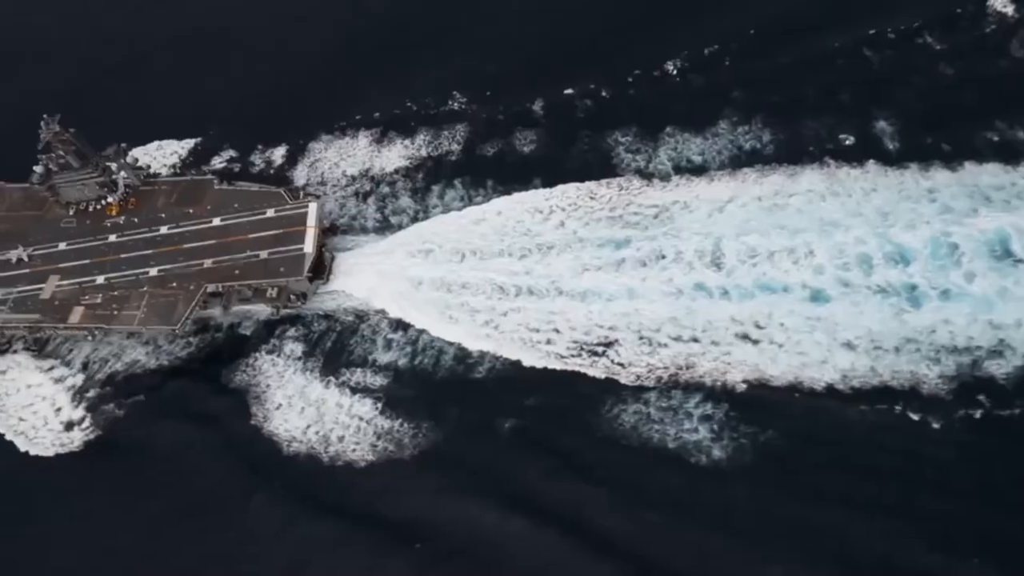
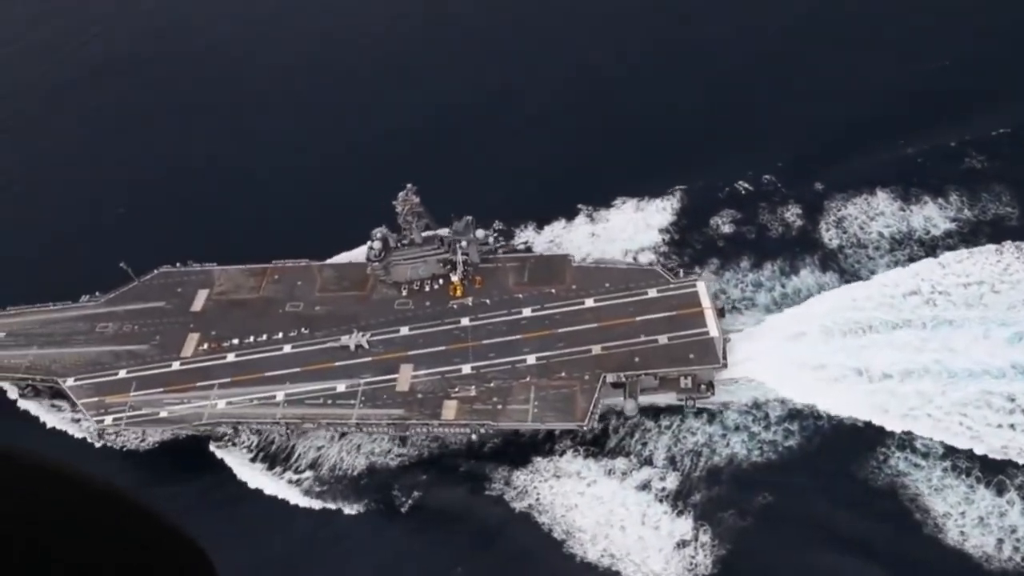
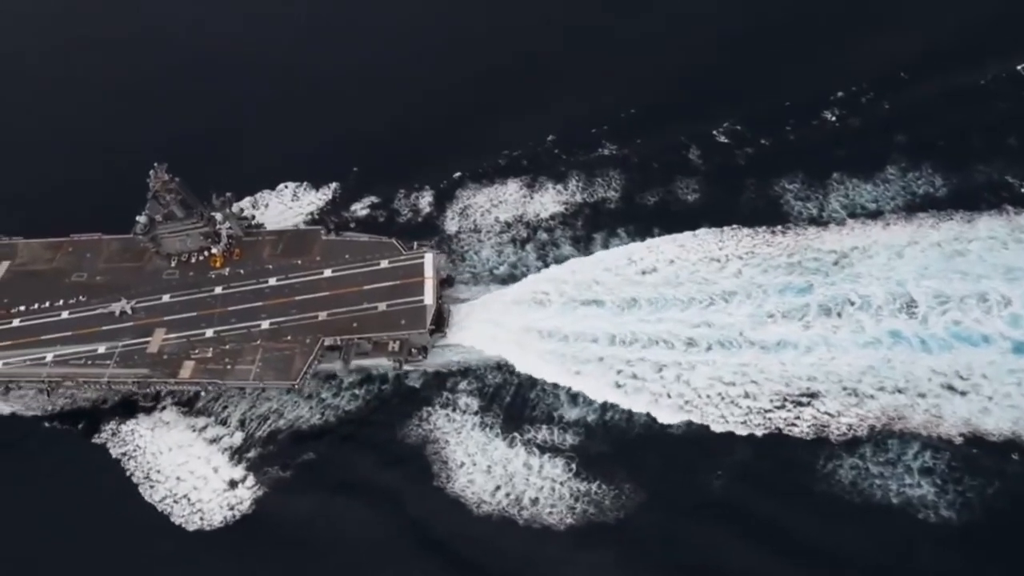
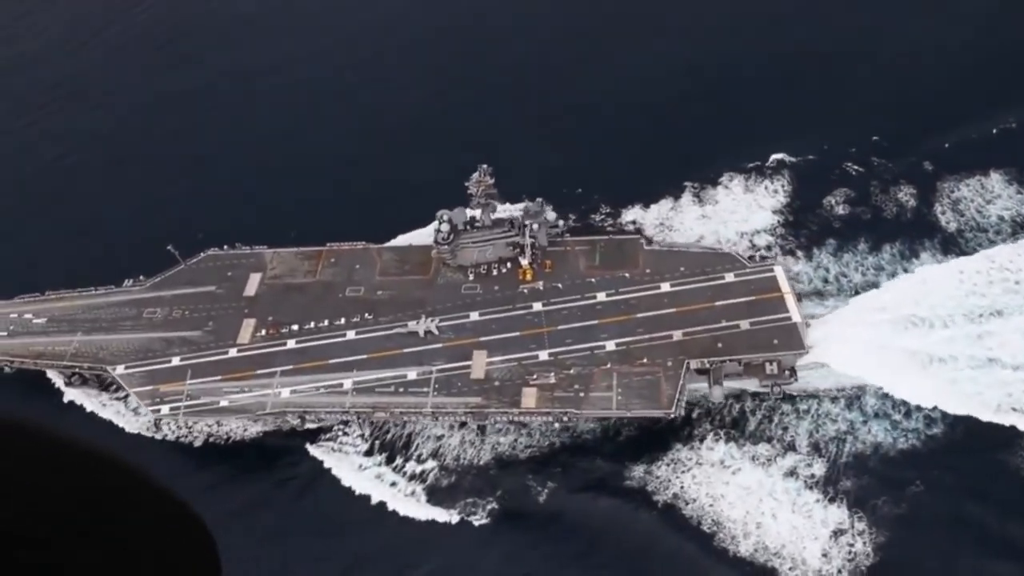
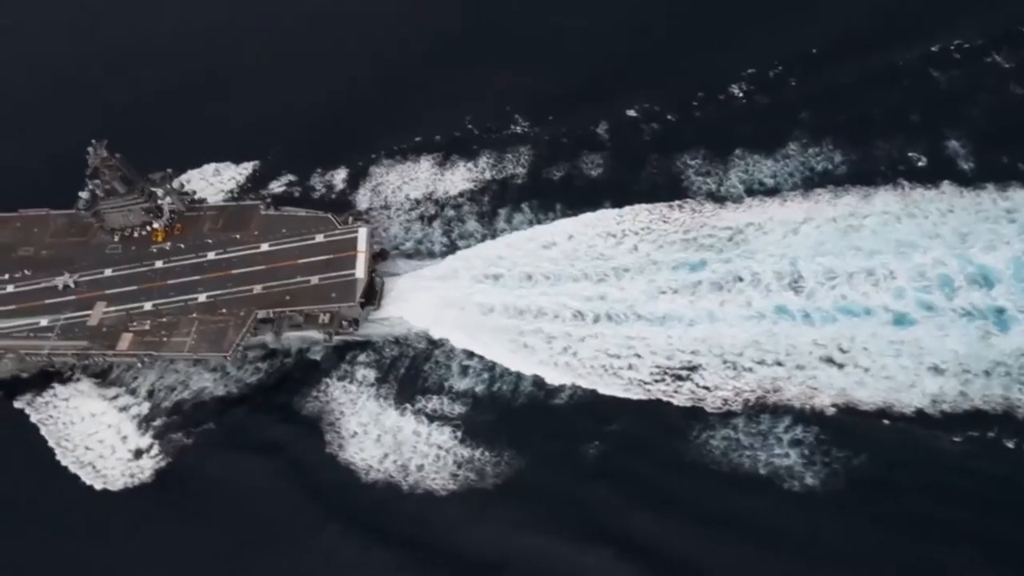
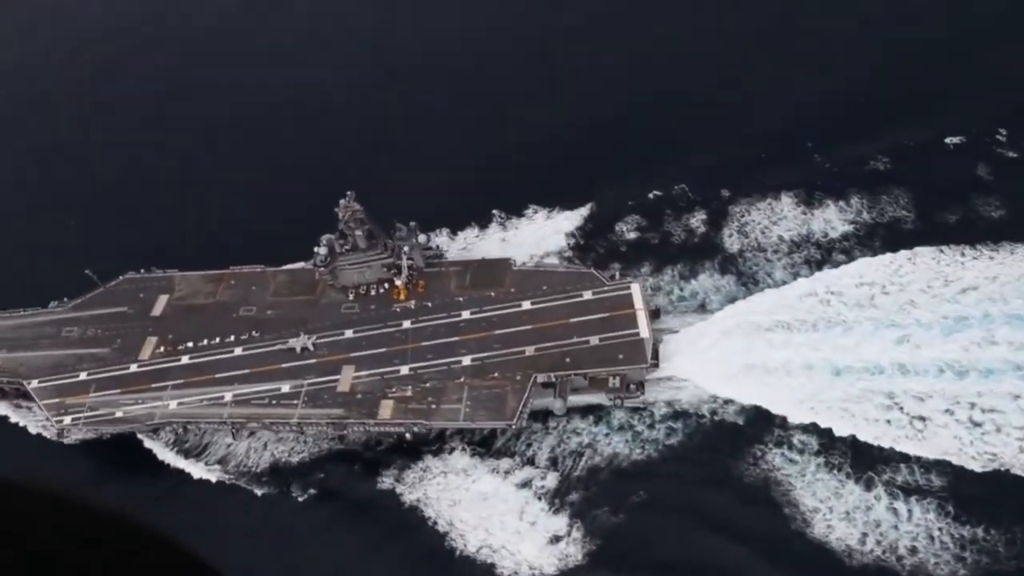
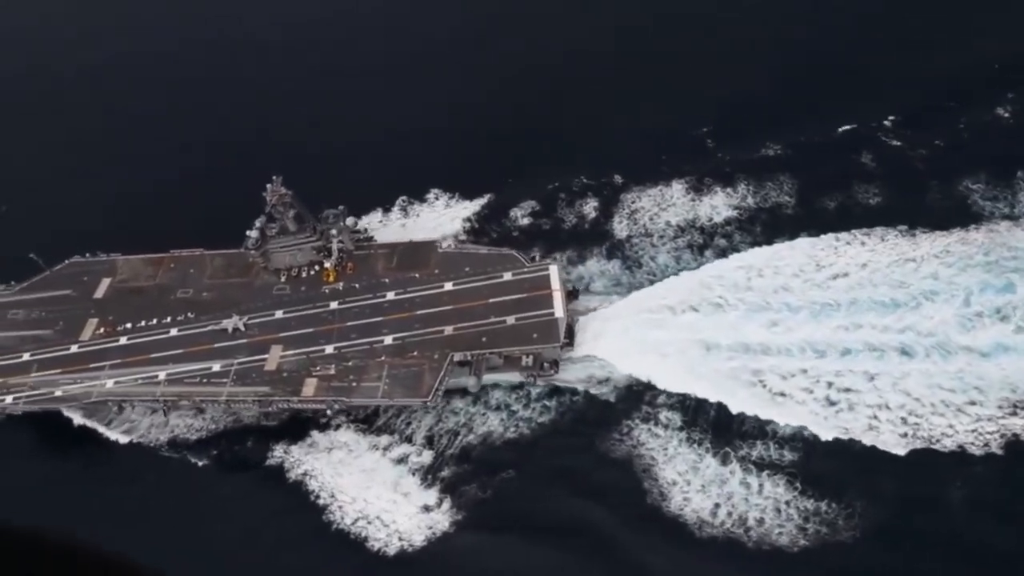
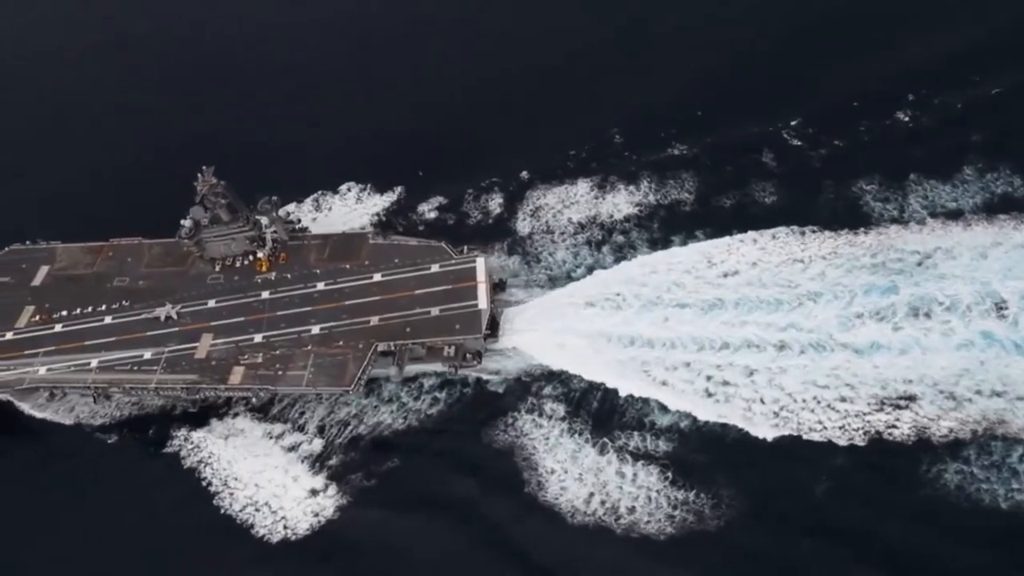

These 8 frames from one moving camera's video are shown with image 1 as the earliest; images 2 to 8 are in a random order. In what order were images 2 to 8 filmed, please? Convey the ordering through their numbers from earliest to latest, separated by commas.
5, 3, 8, 7, 6, 2, 4
